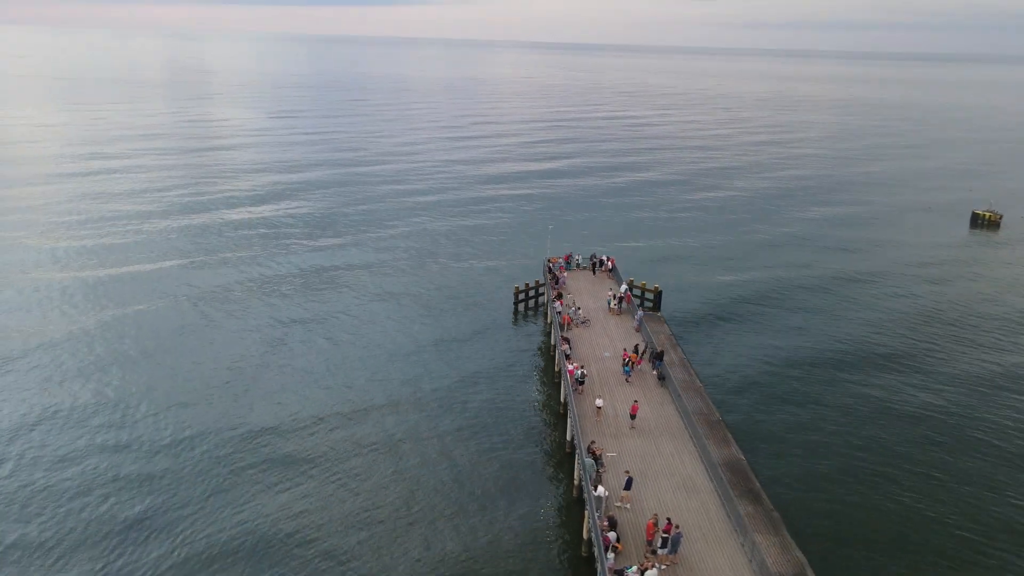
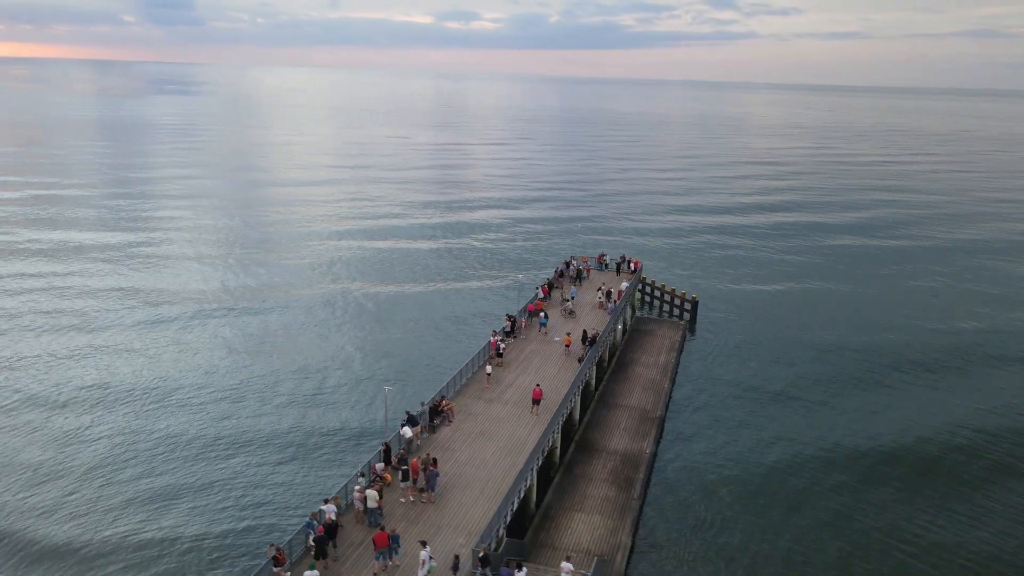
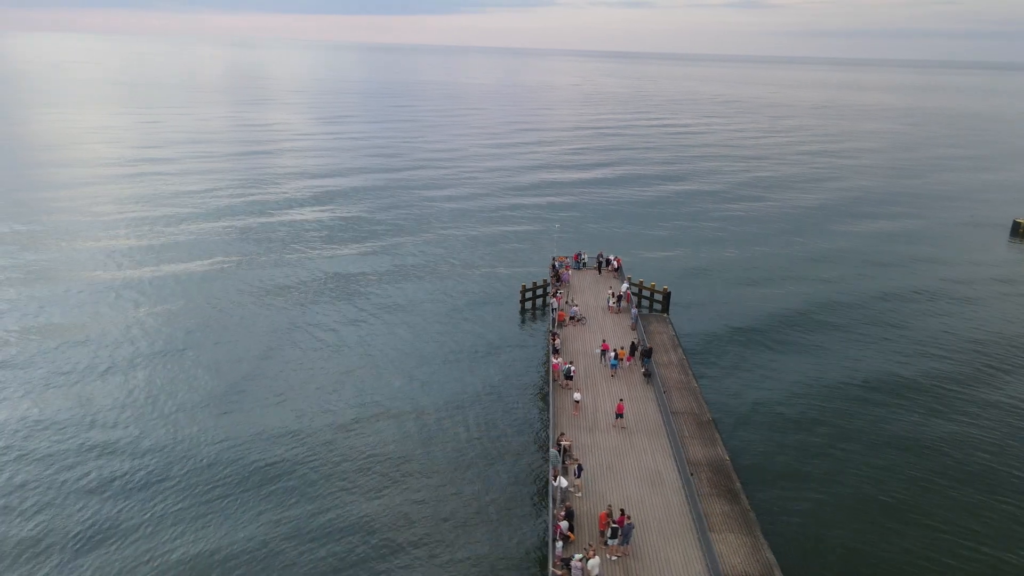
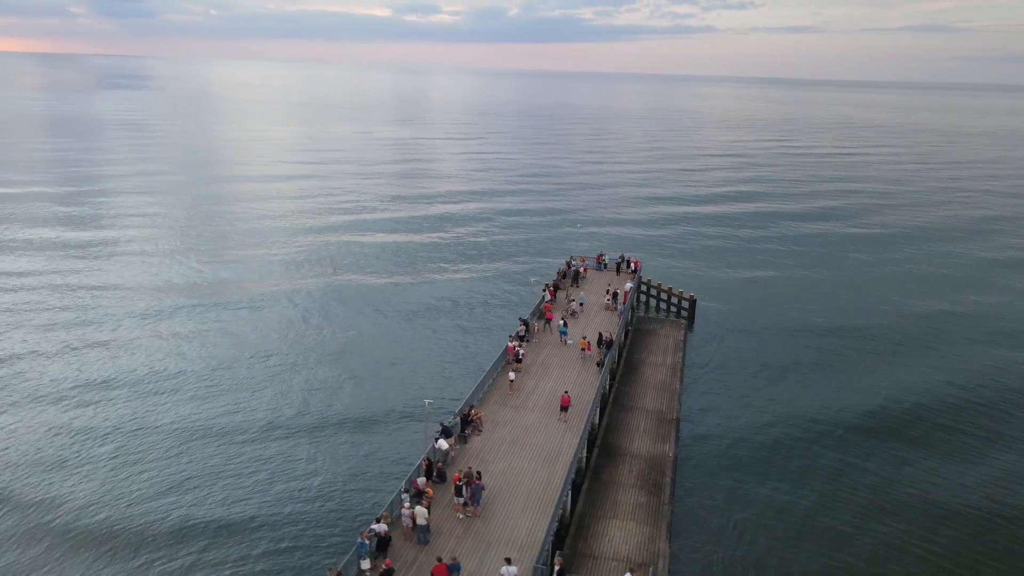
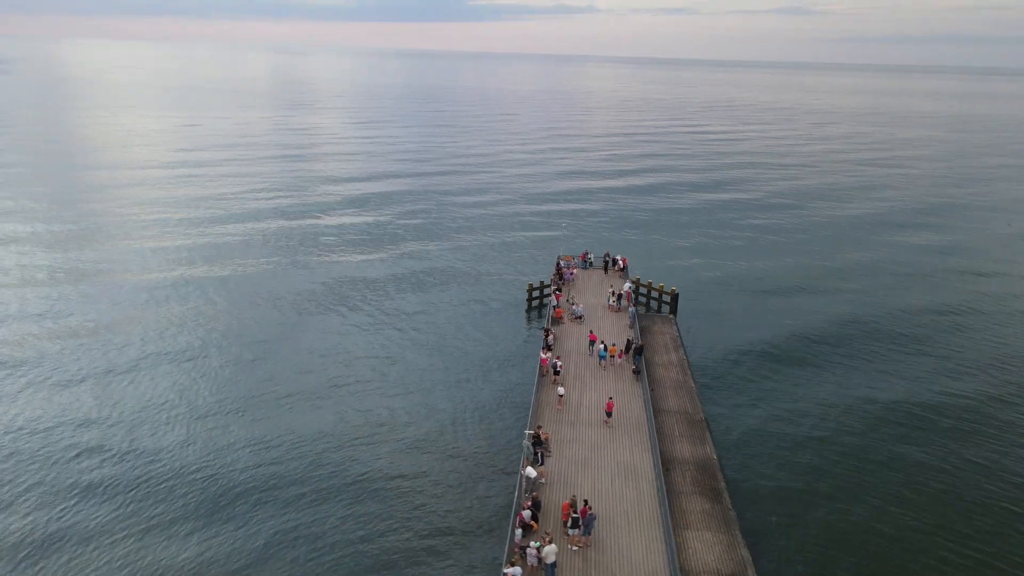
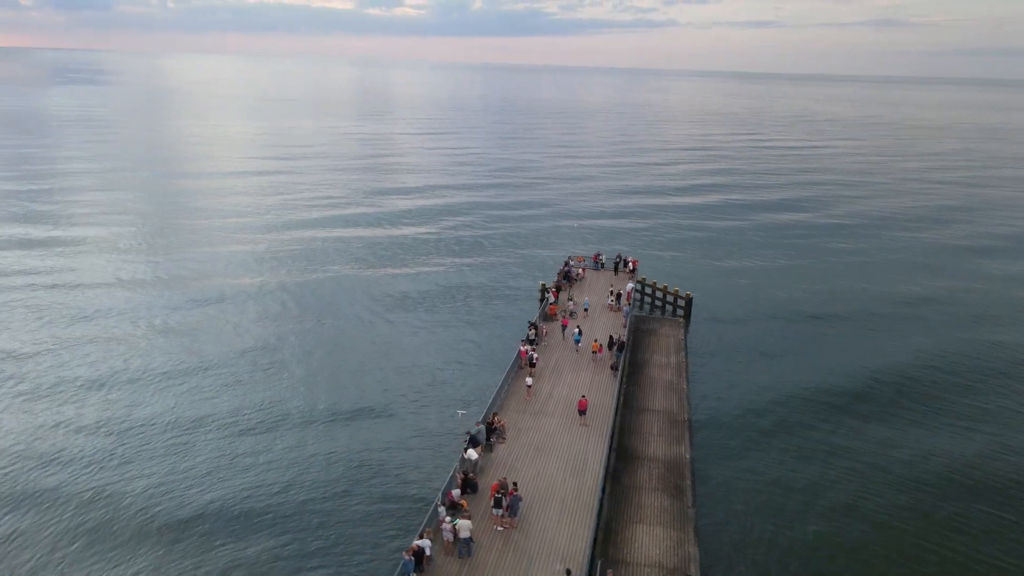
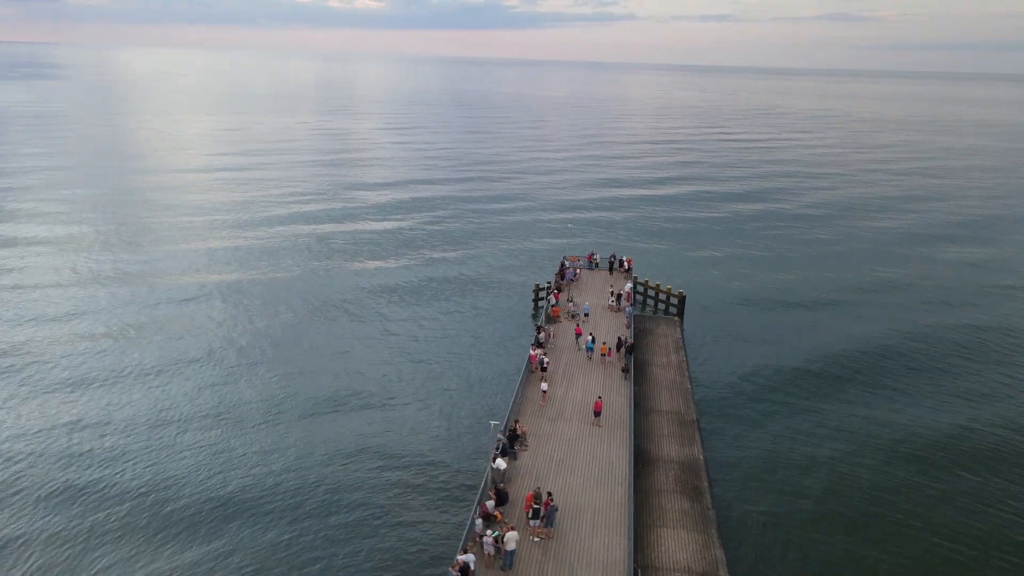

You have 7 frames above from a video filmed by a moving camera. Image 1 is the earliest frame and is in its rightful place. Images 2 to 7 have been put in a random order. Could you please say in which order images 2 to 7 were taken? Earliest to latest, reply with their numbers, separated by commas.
3, 5, 7, 6, 4, 2
